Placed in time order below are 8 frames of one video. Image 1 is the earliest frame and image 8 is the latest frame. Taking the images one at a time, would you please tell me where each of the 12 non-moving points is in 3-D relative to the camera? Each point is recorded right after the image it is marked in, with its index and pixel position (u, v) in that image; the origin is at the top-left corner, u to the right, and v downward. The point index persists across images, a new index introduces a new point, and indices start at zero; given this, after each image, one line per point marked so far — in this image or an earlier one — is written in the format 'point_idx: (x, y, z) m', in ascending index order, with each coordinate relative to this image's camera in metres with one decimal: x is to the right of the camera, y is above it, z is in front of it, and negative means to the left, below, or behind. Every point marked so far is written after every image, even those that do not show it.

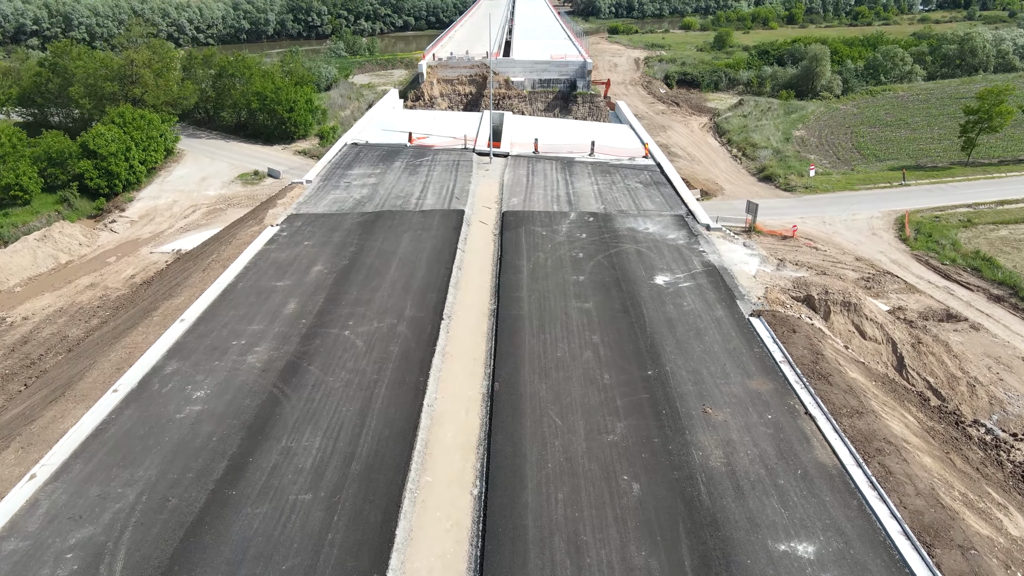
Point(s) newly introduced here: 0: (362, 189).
0: (-4.1, +2.7, +16.3) m
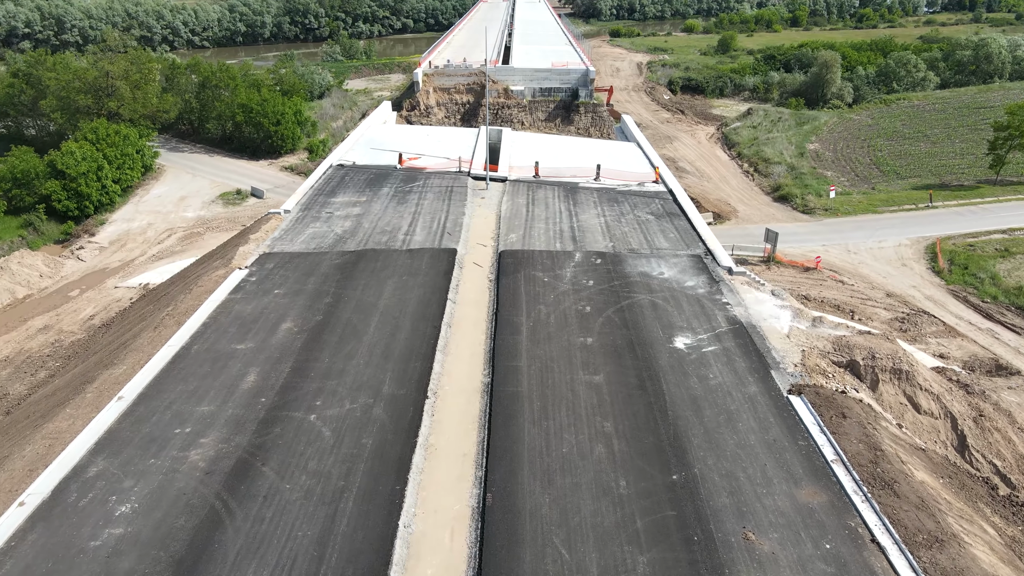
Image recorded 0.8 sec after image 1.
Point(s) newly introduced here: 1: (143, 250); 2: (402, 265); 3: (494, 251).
0: (-4.1, +1.6, +14.8) m
1: (-12.2, +1.3, +19.8) m
2: (-2.3, +0.5, +12.4) m
3: (-0.4, +0.8, +13.2) m
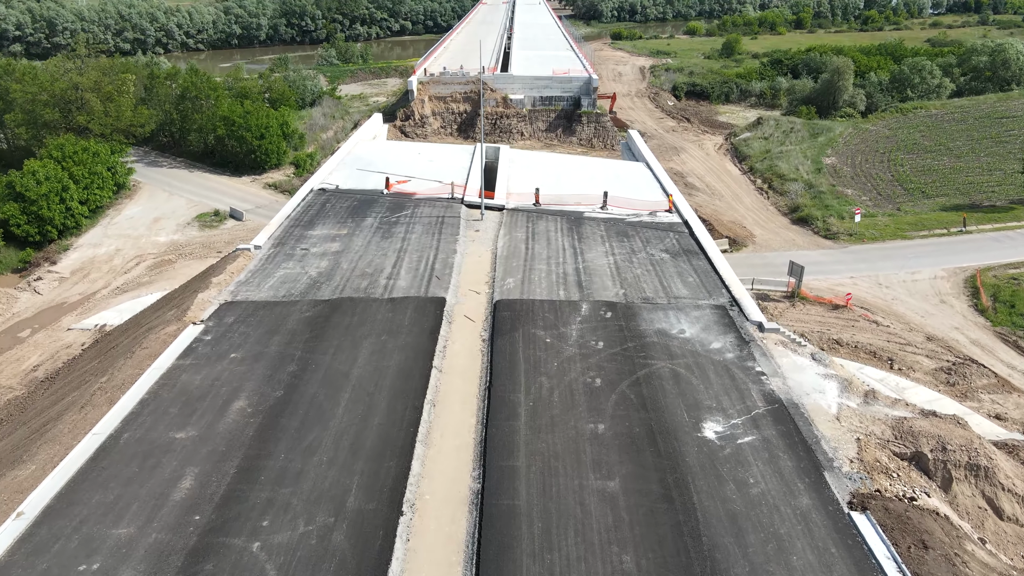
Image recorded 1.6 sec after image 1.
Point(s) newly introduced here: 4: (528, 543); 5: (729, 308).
0: (-4.2, +0.6, +13.1) m
1: (-12.3, +0.2, +18.2) m
2: (-2.3, -0.6, +10.8) m
3: (-0.4, -0.2, +11.5) m
4: (+0.2, -2.7, +6.5) m
5: (+4.0, -0.4, +11.1) m
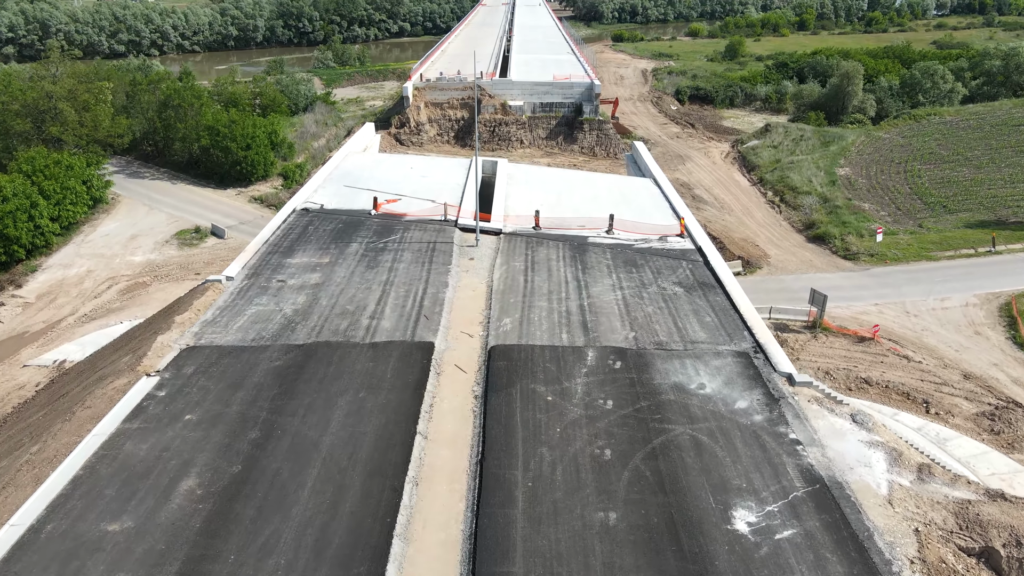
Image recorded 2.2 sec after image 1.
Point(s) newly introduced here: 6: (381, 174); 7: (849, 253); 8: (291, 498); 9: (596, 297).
0: (-4.2, -0.1, +11.8) m
1: (-12.3, -0.5, +16.9) m
2: (-2.4, -1.3, +9.5) m
3: (-0.5, -1.0, +10.3) m
4: (+0.1, -3.5, +5.3) m
5: (+4.0, -1.1, +9.9) m
6: (-4.1, +3.6, +18.8) m
7: (+10.7, +1.1, +19.0) m
8: (-2.6, -2.5, +7.2) m
9: (+1.6, -0.2, +11.6) m
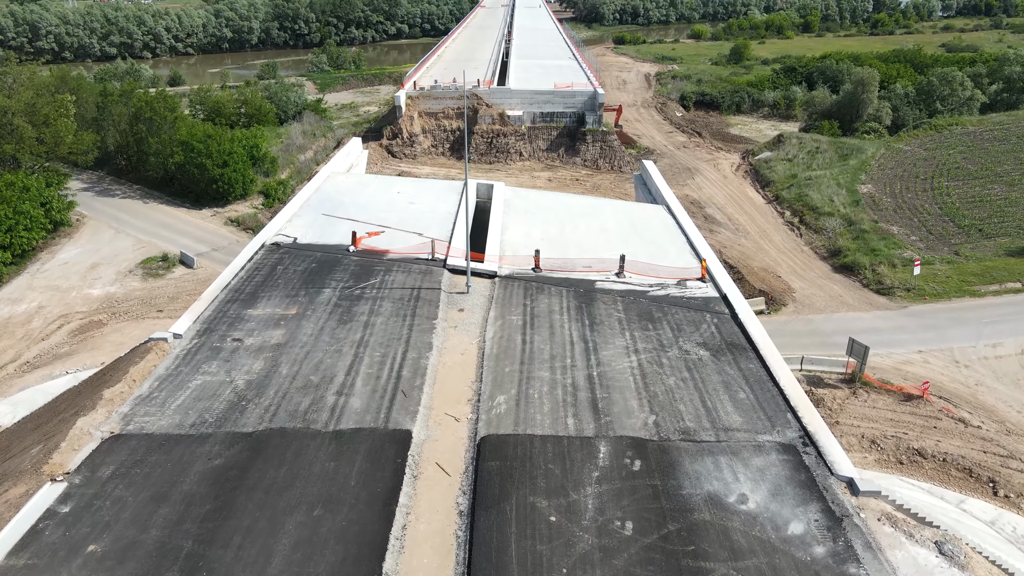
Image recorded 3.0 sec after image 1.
0: (-4.3, -1.2, +10.0) m
1: (-12.4, -1.6, +15.1) m
2: (-2.5, -2.4, +7.7) m
3: (-0.6, -2.0, +8.4) m
4: (0.0, -4.5, +3.4) m
5: (+3.9, -2.2, +8.0) m
6: (-4.2, +2.6, +17.0) m
7: (+10.6, 0.0, +17.1) m
8: (-2.7, -3.5, +5.3) m
9: (+1.6, -1.2, +9.7) m
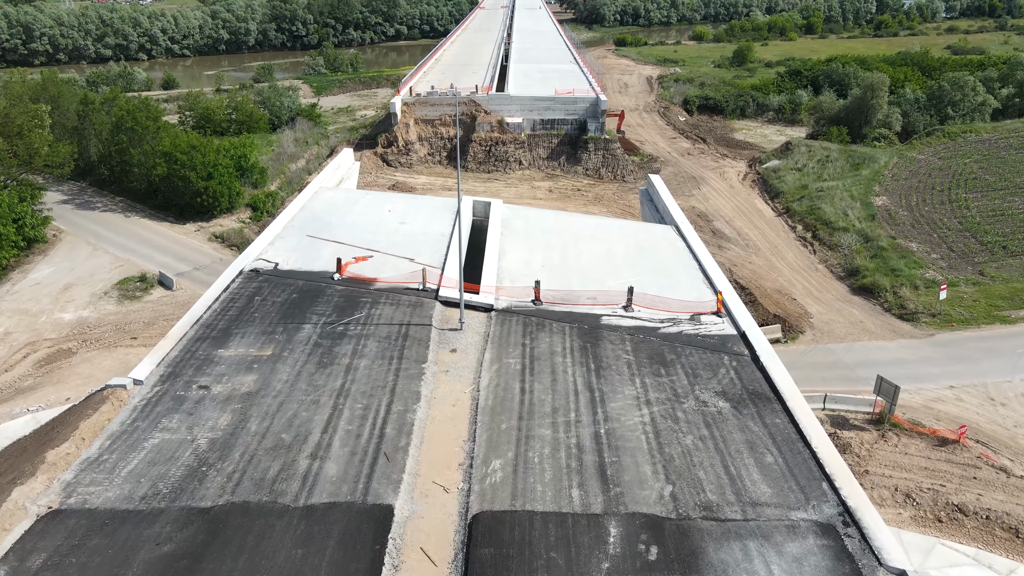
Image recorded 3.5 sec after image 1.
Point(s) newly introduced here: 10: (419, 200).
0: (-4.3, -1.9, +8.9) m
1: (-12.5, -2.2, +14.0) m
2: (-2.5, -3.0, +6.6) m
3: (-0.6, -2.7, +7.4) m
4: (0.0, -5.2, +2.4) m
5: (+3.9, -2.8, +7.0) m
6: (-4.2, +1.9, +16.0) m
7: (+10.5, -0.6, +16.1) m
8: (-2.8, -4.2, +4.3) m
9: (+1.5, -1.9, +8.7) m
10: (-2.7, +2.5, +17.3) m
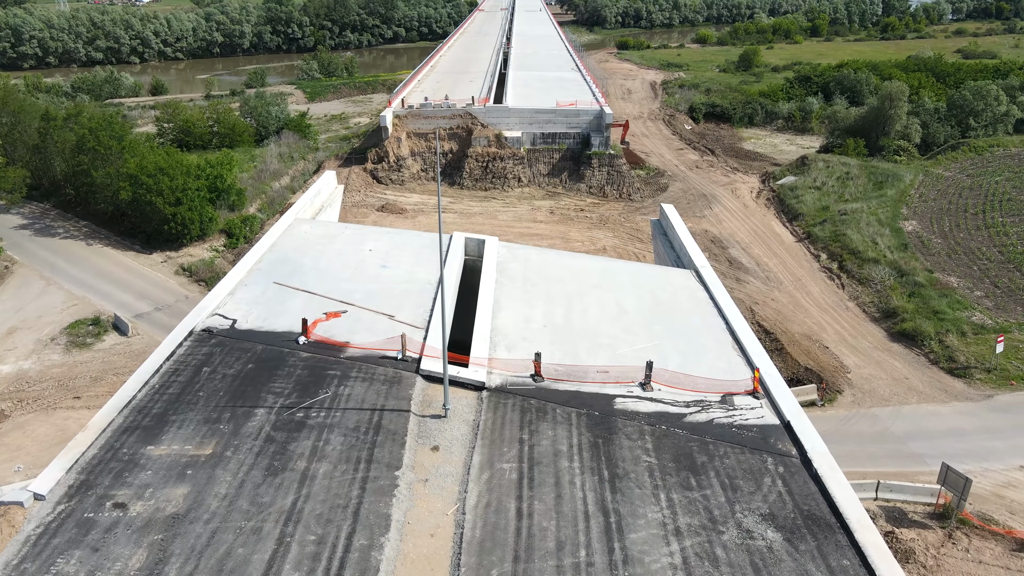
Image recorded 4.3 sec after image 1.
0: (-4.4, -3.0, +7.0) m
1: (-12.5, -3.4, +12.1) m
2: (-2.6, -4.2, +4.7) m
3: (-0.7, -3.9, +5.4) m
4: (-0.1, -6.4, +0.4) m
5: (+3.8, -4.0, +5.1) m
6: (-4.3, +0.7, +14.0) m
7: (+10.5, -1.8, +14.2) m
8: (-2.8, -5.4, +2.3) m
9: (+1.4, -3.1, +6.8) m
10: (-2.8, +1.4, +15.4) m
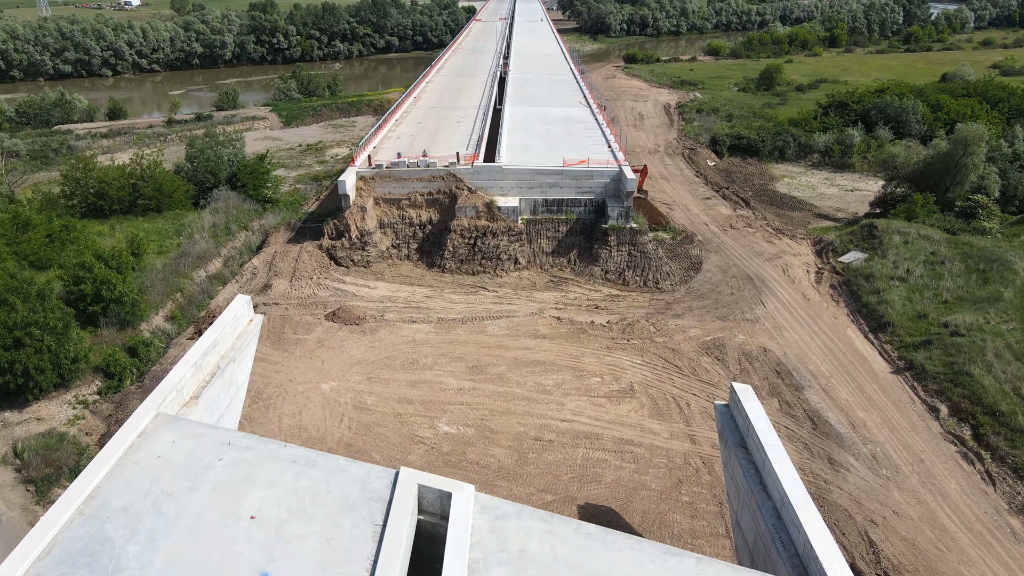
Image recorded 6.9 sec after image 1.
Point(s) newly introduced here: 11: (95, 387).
0: (-4.6, -7.1, +0.9) m
1: (-12.7, -7.5, +6.0) m
2: (-2.8, -8.3, -1.4) m
3: (-0.9, -8.0, -0.7) m
4: (-0.3, -10.5, -5.7) m
5: (+3.6, -8.1, -1.1) m
6: (-4.5, -3.4, +7.9) m
7: (+10.3, -6.0, +8.0) m
8: (-3.1, -9.5, -3.8) m
9: (+1.2, -7.2, +0.6) m
10: (-3.0, -2.7, +9.2) m
11: (-10.4, -2.4, +14.9) m
